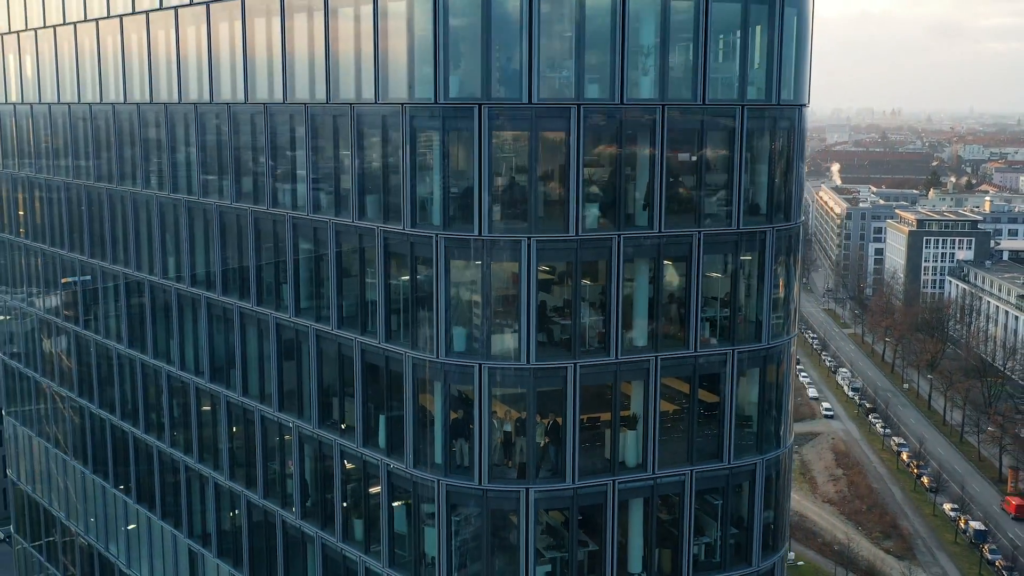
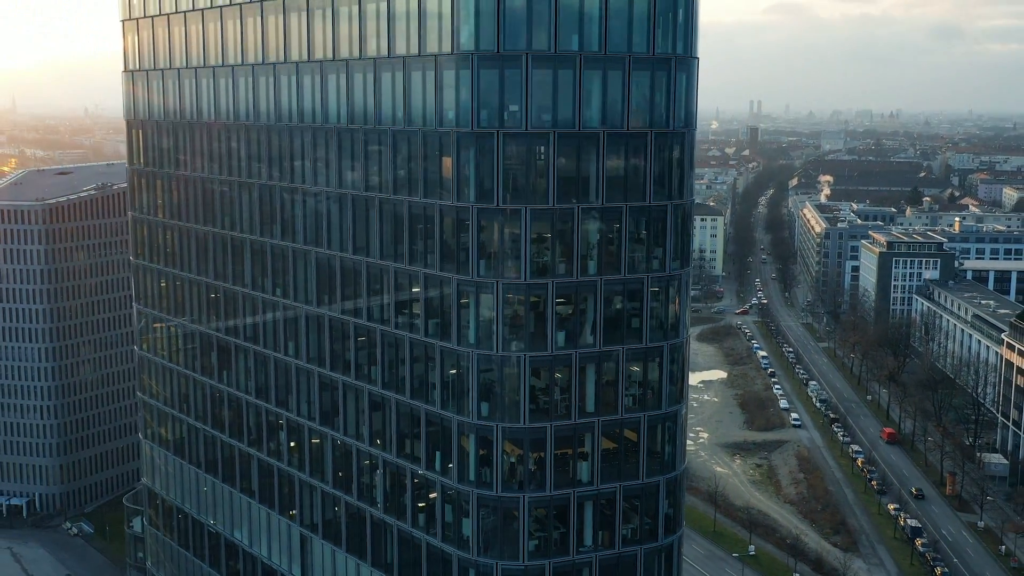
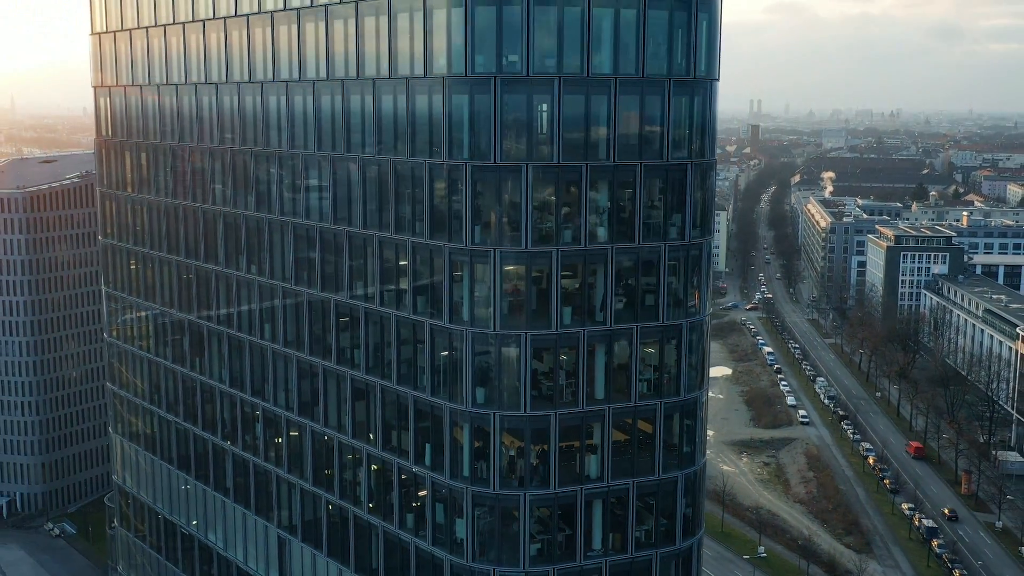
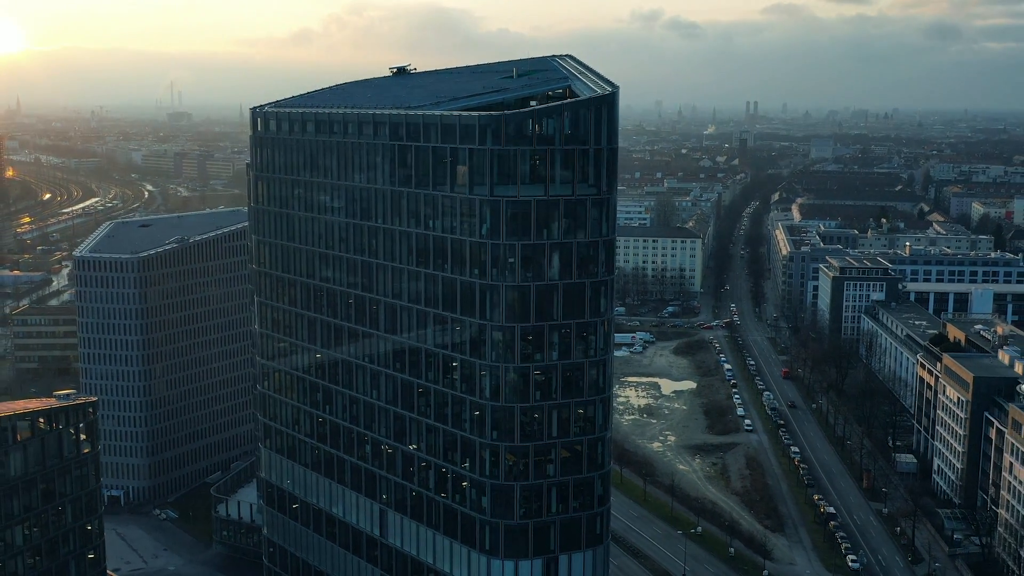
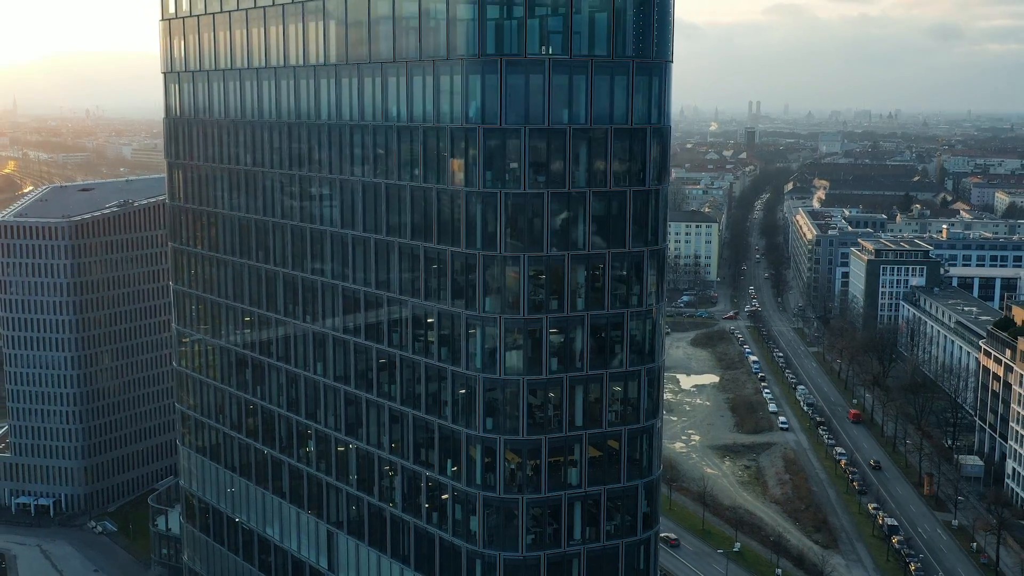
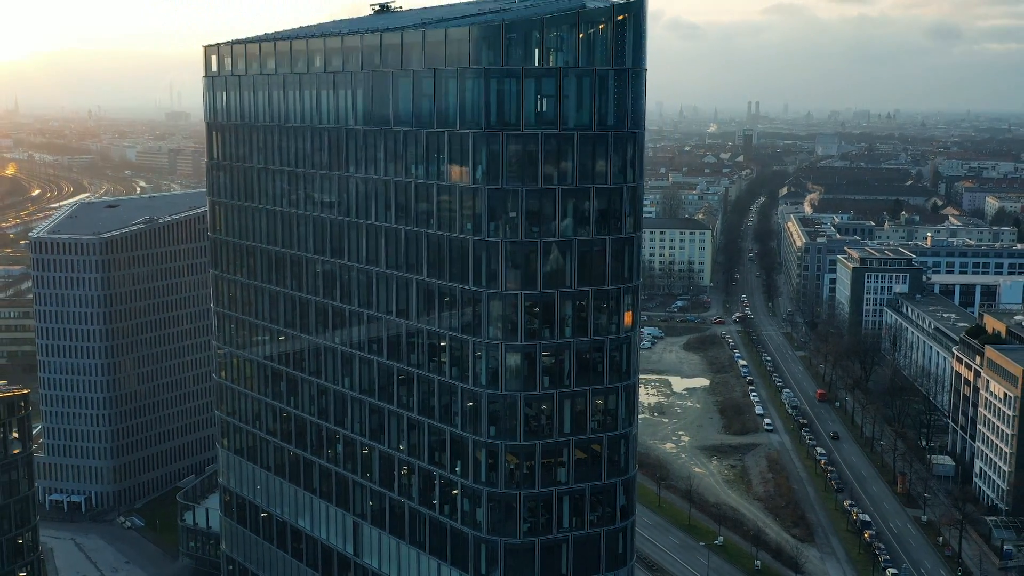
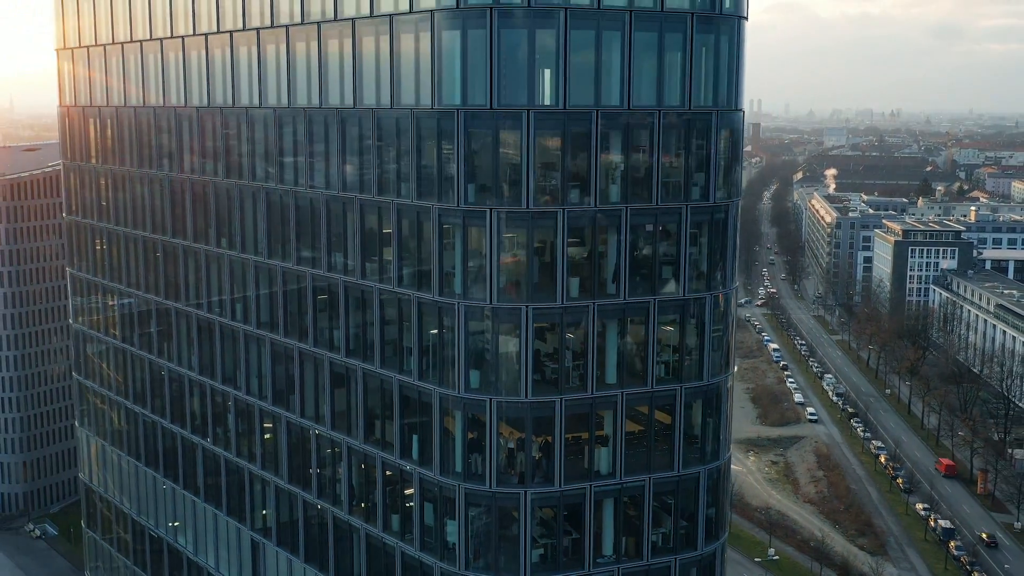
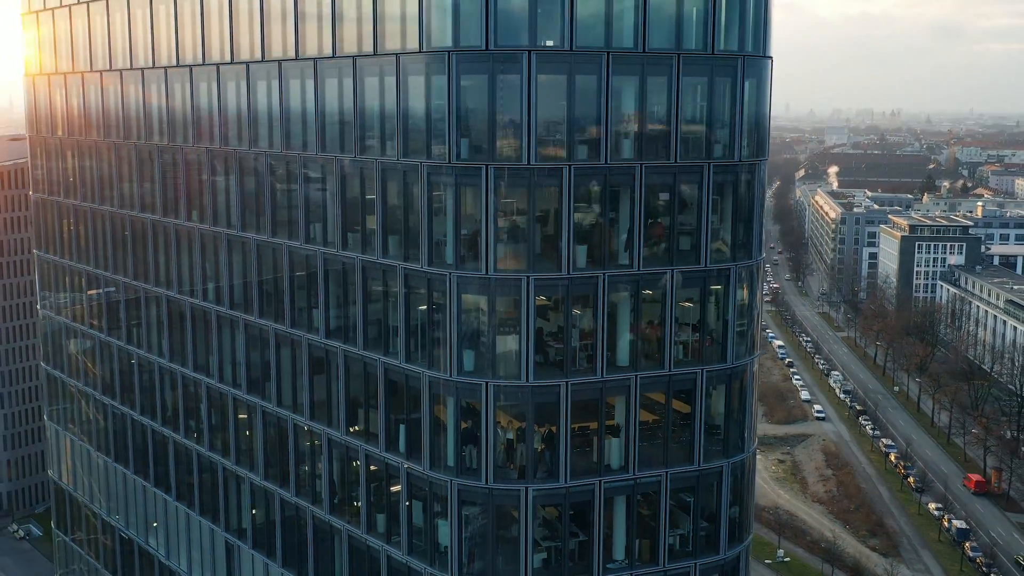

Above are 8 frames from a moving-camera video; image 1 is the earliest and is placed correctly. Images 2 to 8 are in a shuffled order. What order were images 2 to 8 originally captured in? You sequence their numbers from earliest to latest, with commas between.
8, 7, 3, 2, 5, 6, 4
